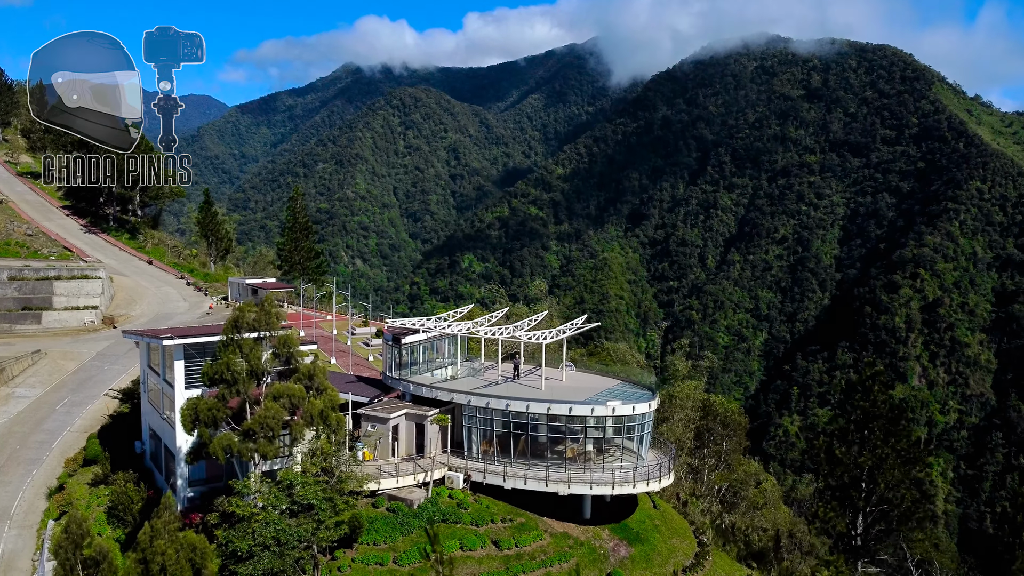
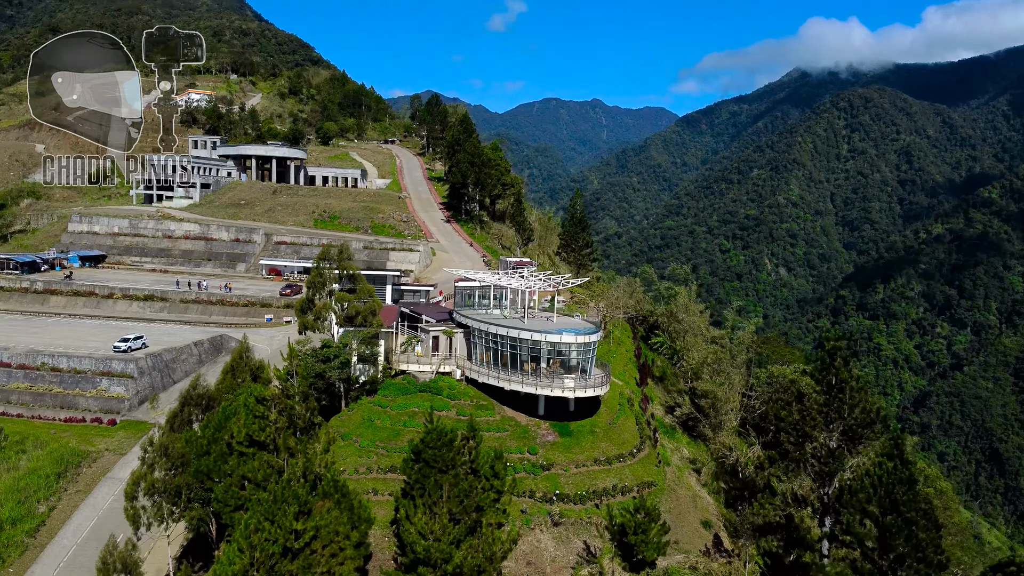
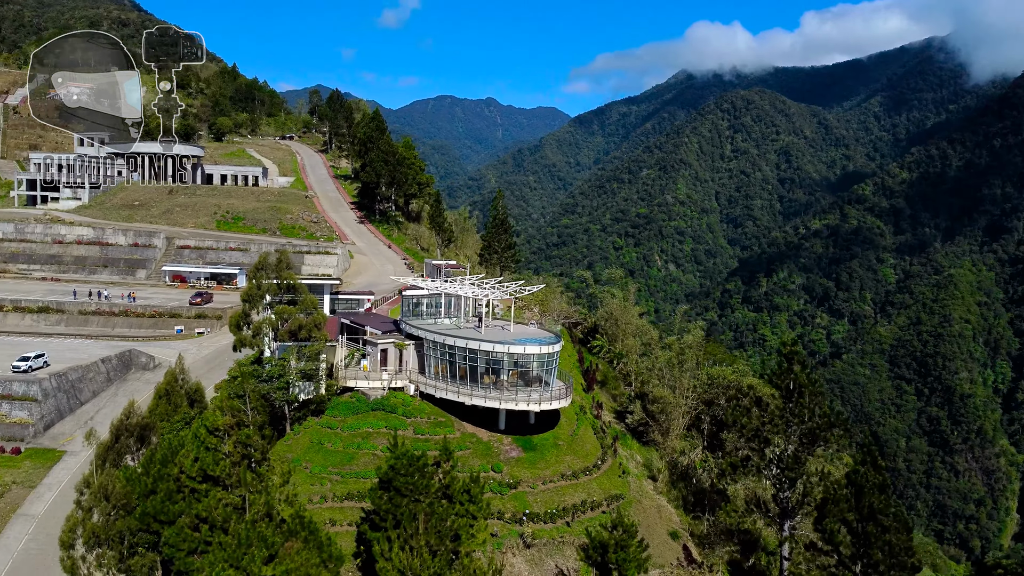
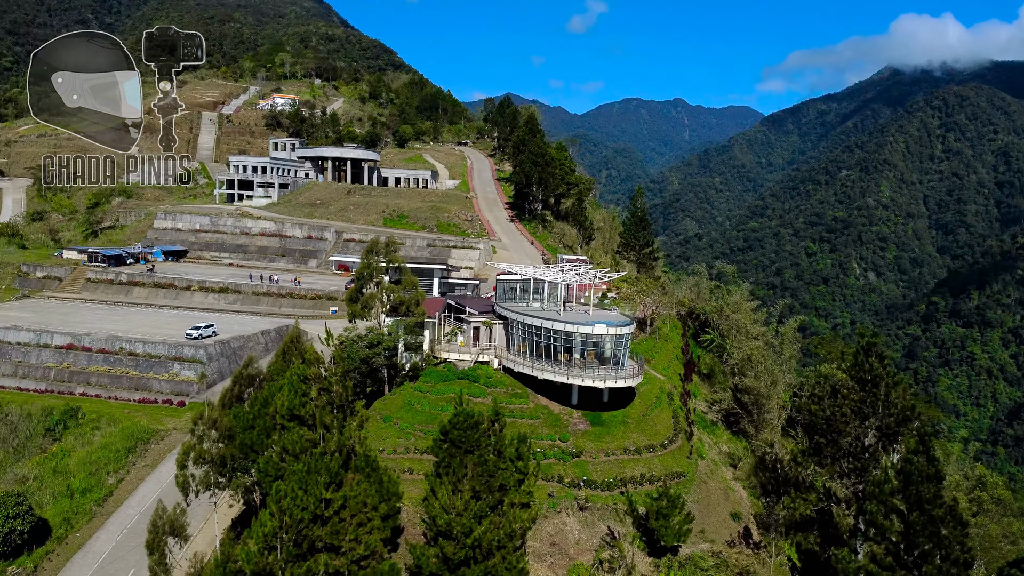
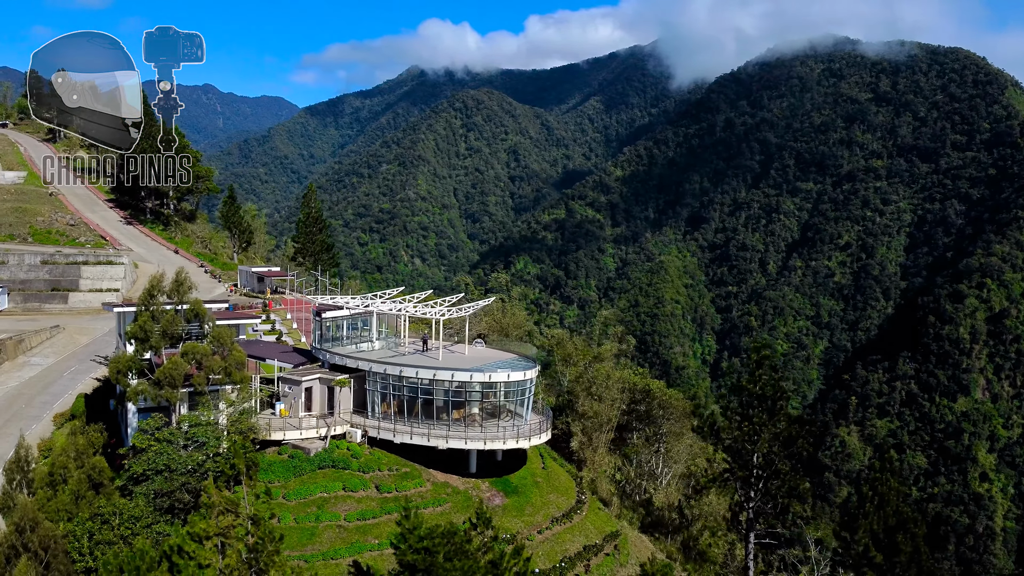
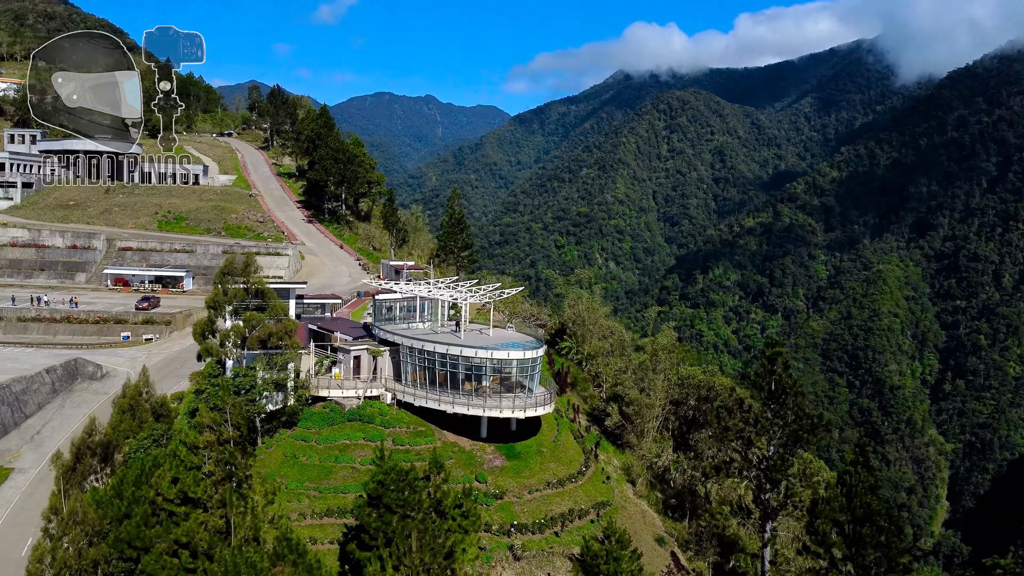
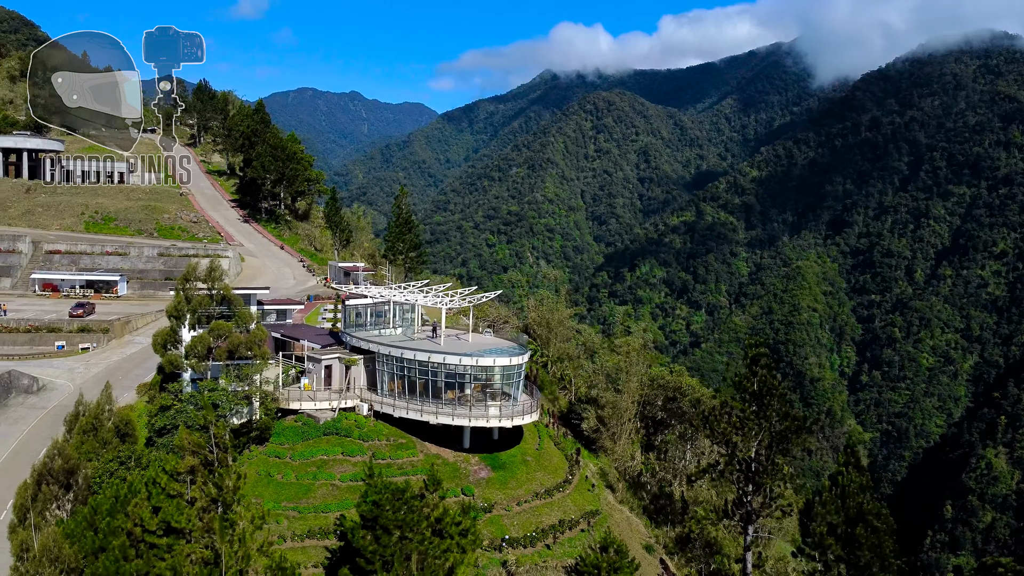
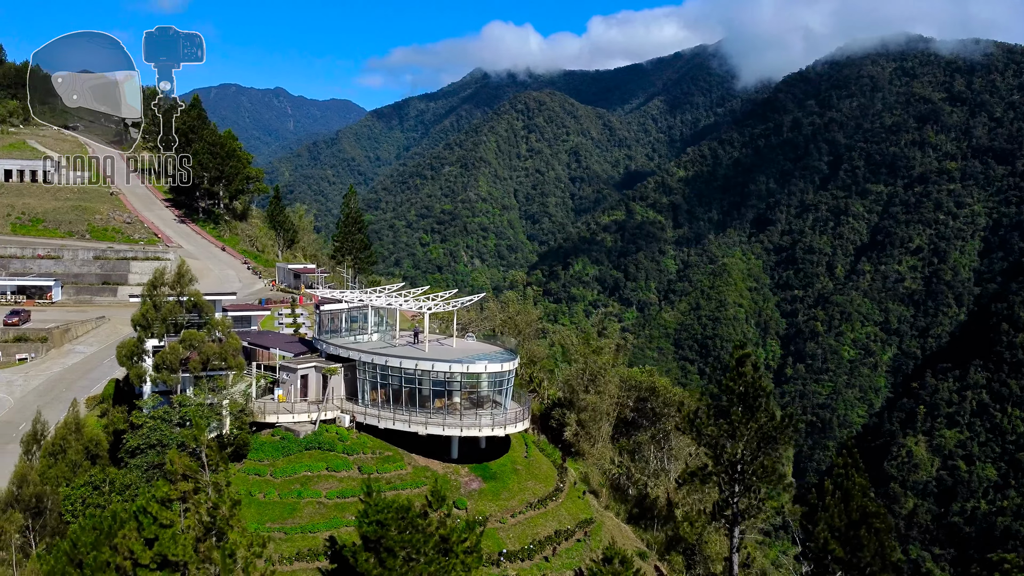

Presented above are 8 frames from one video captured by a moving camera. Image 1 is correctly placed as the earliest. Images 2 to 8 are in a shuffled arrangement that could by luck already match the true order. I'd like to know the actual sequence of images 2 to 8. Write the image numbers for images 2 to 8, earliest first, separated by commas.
5, 8, 7, 6, 3, 2, 4
